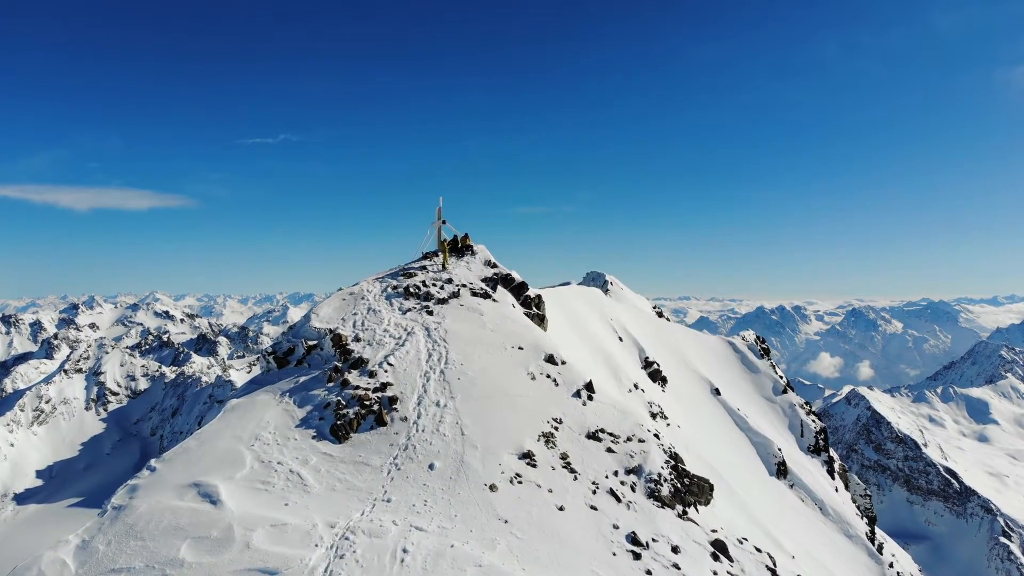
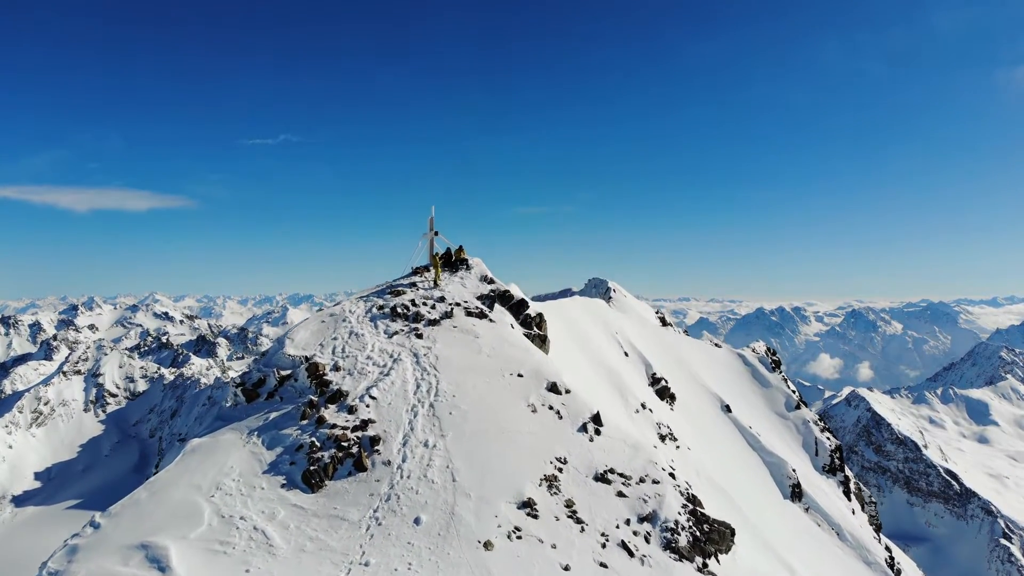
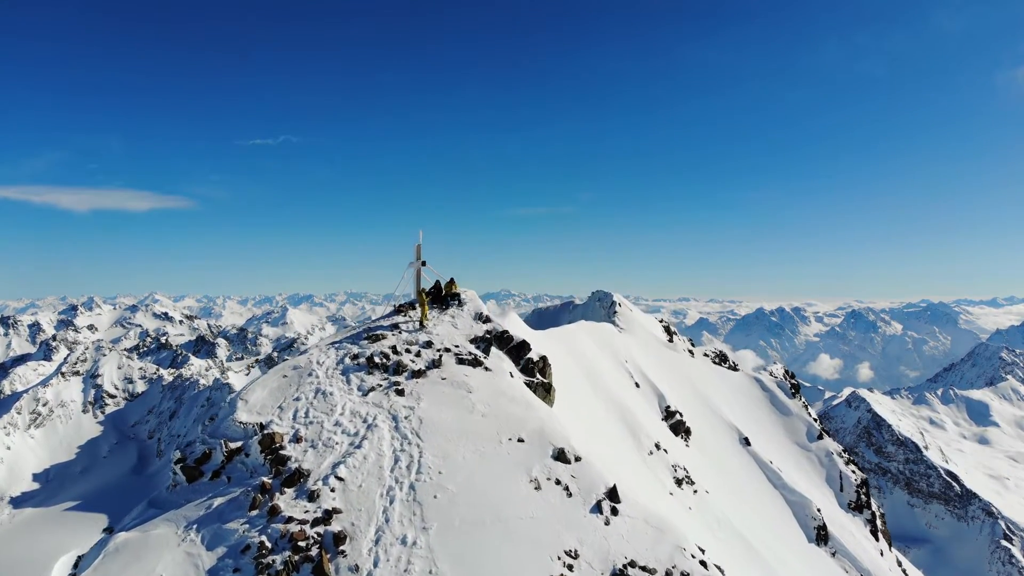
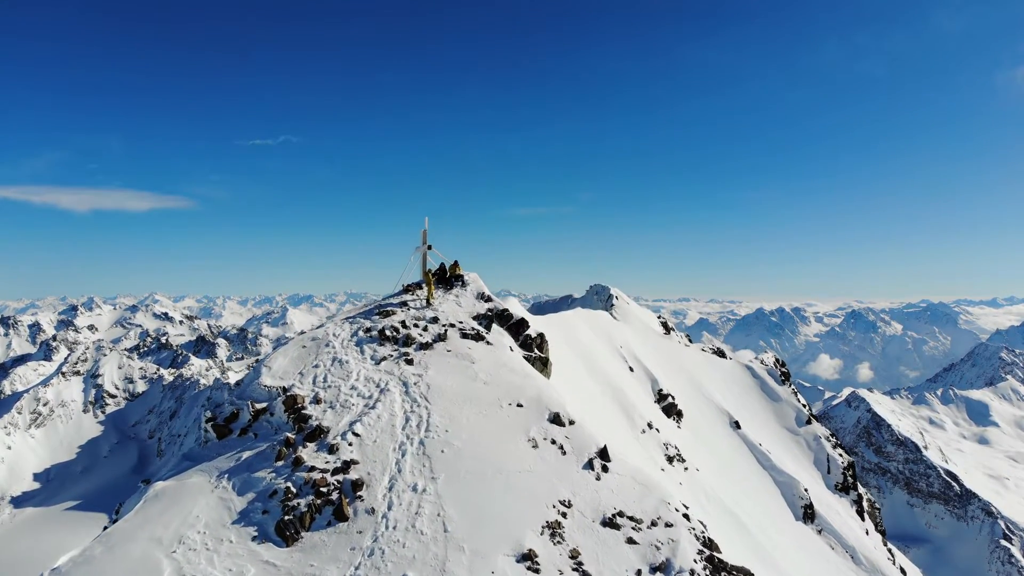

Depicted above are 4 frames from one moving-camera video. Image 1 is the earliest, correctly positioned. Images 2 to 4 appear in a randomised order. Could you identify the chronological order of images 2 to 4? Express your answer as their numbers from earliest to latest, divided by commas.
2, 4, 3
